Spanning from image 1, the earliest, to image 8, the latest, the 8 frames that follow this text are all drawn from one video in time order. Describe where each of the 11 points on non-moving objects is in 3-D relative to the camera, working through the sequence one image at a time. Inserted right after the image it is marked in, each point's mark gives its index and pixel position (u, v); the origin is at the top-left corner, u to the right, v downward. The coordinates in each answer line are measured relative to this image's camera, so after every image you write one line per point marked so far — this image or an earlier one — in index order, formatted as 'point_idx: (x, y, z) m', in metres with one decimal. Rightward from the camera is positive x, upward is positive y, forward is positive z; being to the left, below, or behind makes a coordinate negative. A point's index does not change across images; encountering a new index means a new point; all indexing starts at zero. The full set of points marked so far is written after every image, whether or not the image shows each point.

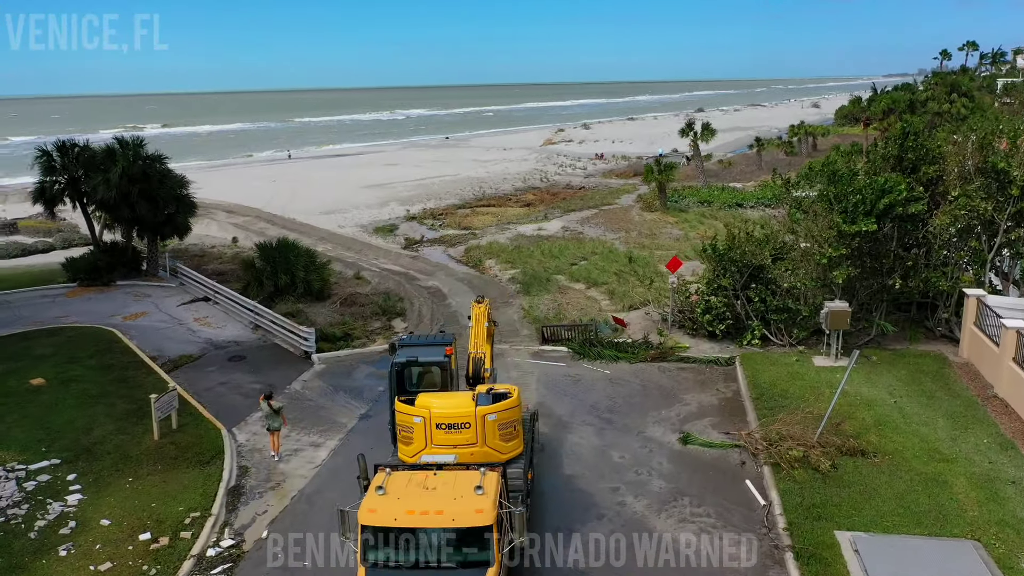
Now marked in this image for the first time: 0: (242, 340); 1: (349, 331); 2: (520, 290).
0: (-5.1, -1.0, +16.0) m
1: (-3.1, -0.8, +16.4) m
2: (+0.2, -0.1, +19.0) m
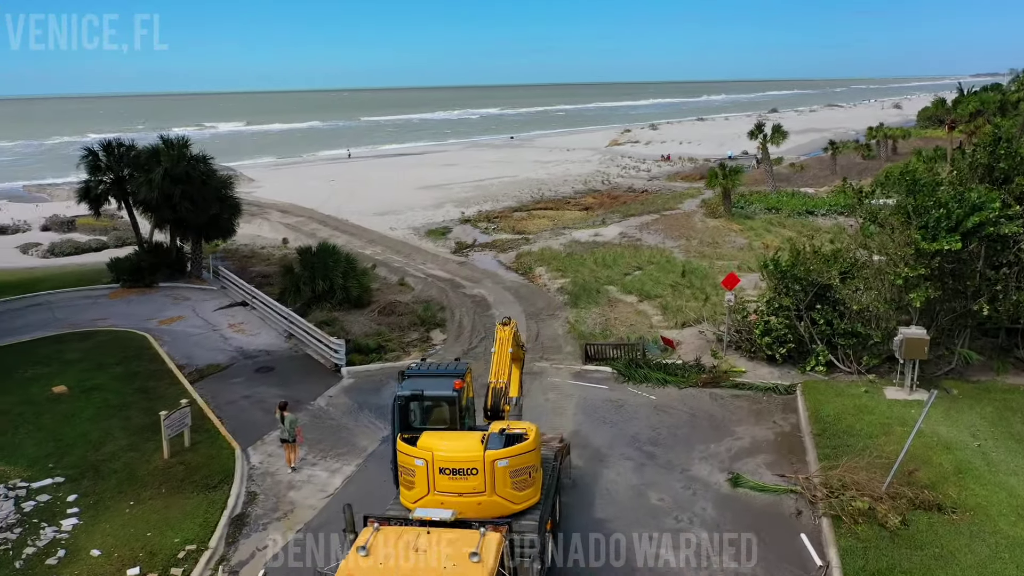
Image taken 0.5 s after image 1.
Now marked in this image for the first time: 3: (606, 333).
0: (-4.3, -1.1, +15.4) m
1: (-2.3, -1.0, +15.6) m
2: (+1.2, -0.3, +18.0) m
3: (+1.7, -0.8, +15.2) m
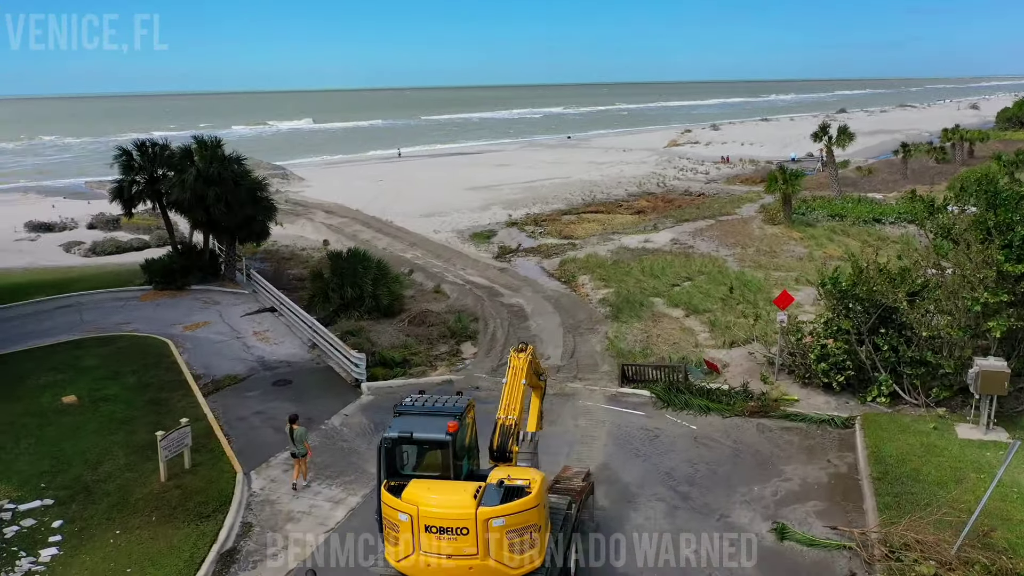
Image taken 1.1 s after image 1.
0: (-3.8, -1.3, +14.6) m
1: (-1.8, -1.2, +14.8) m
2: (+1.9, -0.5, +16.9) m
3: (+2.2, -1.1, +14.1) m
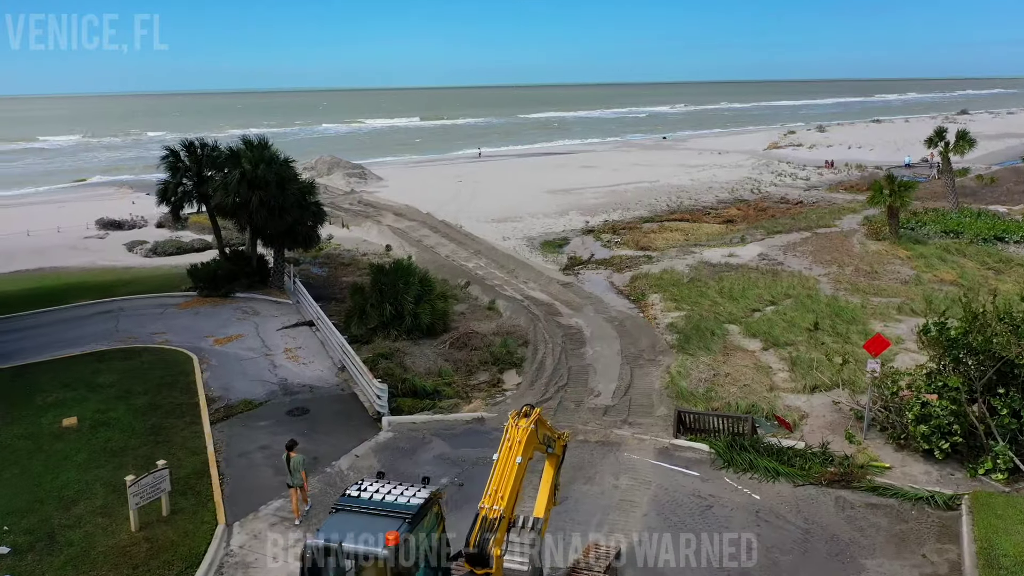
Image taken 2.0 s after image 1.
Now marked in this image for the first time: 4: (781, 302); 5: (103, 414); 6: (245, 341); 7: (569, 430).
0: (-3.1, -1.5, +13.4) m
1: (-1.0, -1.5, +13.3) m
2: (+2.9, -1.0, +14.9) m
3: (+2.8, -1.5, +12.2) m
4: (+5.5, -0.3, +17.4) m
5: (-5.9, -1.8, +12.1) m
6: (-4.9, -1.0, +15.5) m
7: (+0.8, -1.9, +11.6) m
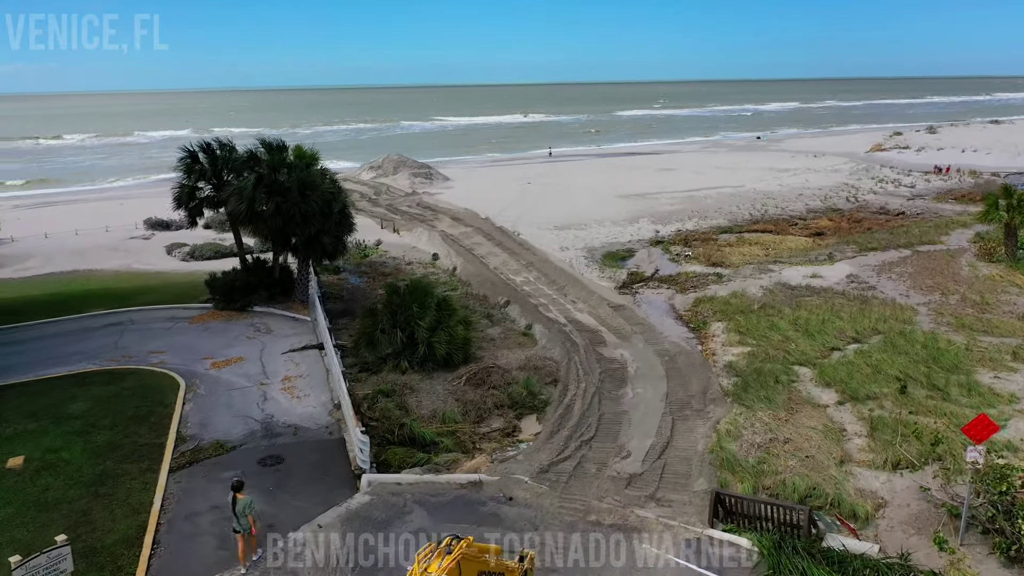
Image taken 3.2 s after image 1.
0: (-2.8, -1.9, +11.6) m
1: (-0.8, -1.9, +11.4) m
2: (+3.2, -1.5, +12.5) m
3: (+2.9, -2.1, +9.8) m
4: (+6.2, -0.9, +14.7) m
5: (-5.8, -2.1, +10.7) m
6: (-4.4, -1.3, +13.9) m
7: (+0.8, -2.4, +9.4) m
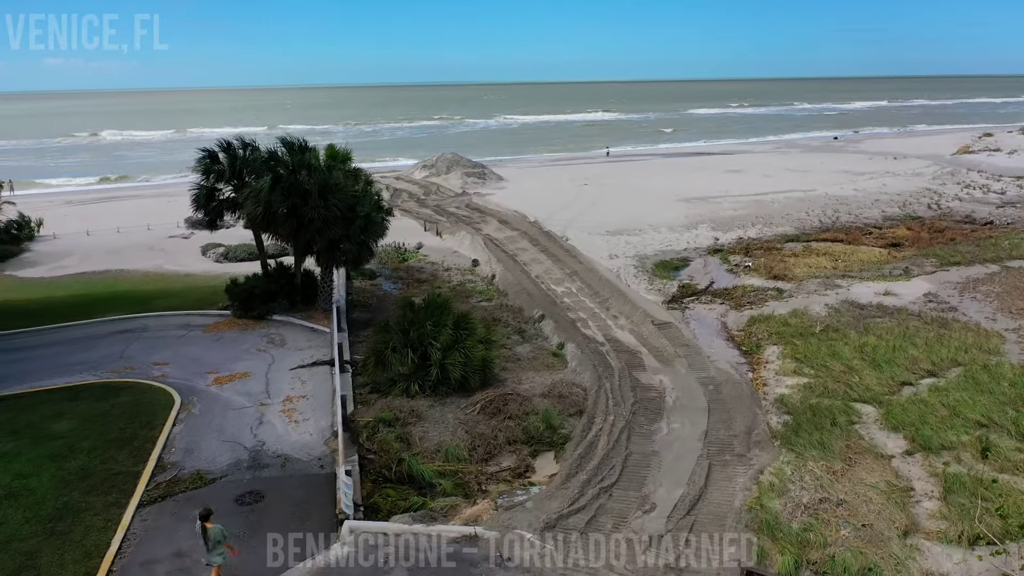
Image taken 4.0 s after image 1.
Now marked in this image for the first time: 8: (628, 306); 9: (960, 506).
0: (-2.7, -2.1, +10.5) m
1: (-0.7, -2.2, +10.1) m
2: (+3.5, -1.8, +10.9) m
3: (+2.9, -2.4, +8.2) m
4: (+6.6, -1.3, +12.9) m
5: (-5.7, -2.2, +9.8) m
6: (-4.1, -1.4, +12.9) m
7: (+0.7, -2.7, +8.0) m
8: (+2.4, -0.4, +17.4) m
9: (+4.6, -2.2, +8.7) m
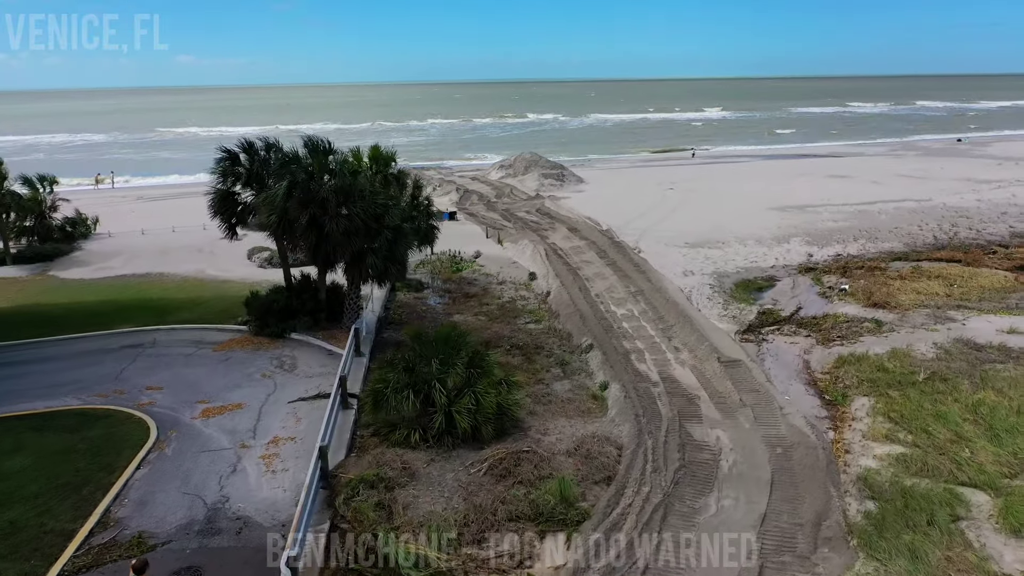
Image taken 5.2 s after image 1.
0: (-2.6, -2.4, +8.9) m
1: (-0.8, -2.6, +8.2) m
2: (+3.5, -2.4, +8.5) m
3: (+2.6, -2.9, +5.9) m
4: (+6.8, -1.9, +10.1) m
5: (-5.7, -2.5, +8.5) m
6: (-3.7, -1.7, +11.4) m
7: (+0.4, -3.1, +6.0) m
8: (+3.2, -0.9, +15.0) m
9: (+4.3, -2.8, +6.2) m
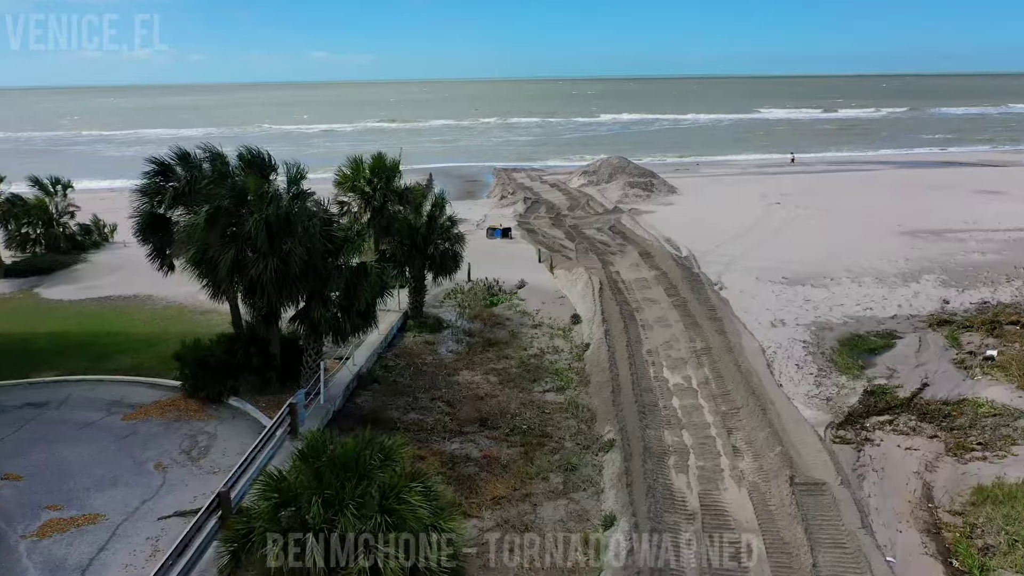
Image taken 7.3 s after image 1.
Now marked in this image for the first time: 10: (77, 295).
0: (-3.5, -3.2, +5.5) m
1: (-1.8, -3.4, +4.6) m
2: (+2.5, -3.4, +4.3) m
3: (+1.2, -3.9, +1.9) m
4: (+6.0, -3.0, +5.4) m
5: (-6.6, -3.1, +5.6) m
6: (-4.2, -2.4, +8.2) m
7: (-0.9, -4.0, +2.2) m
8: (+3.2, -1.8, +10.8) m
9: (+3.0, -3.8, +1.9) m
10: (-9.0, -0.2, +17.6) m
